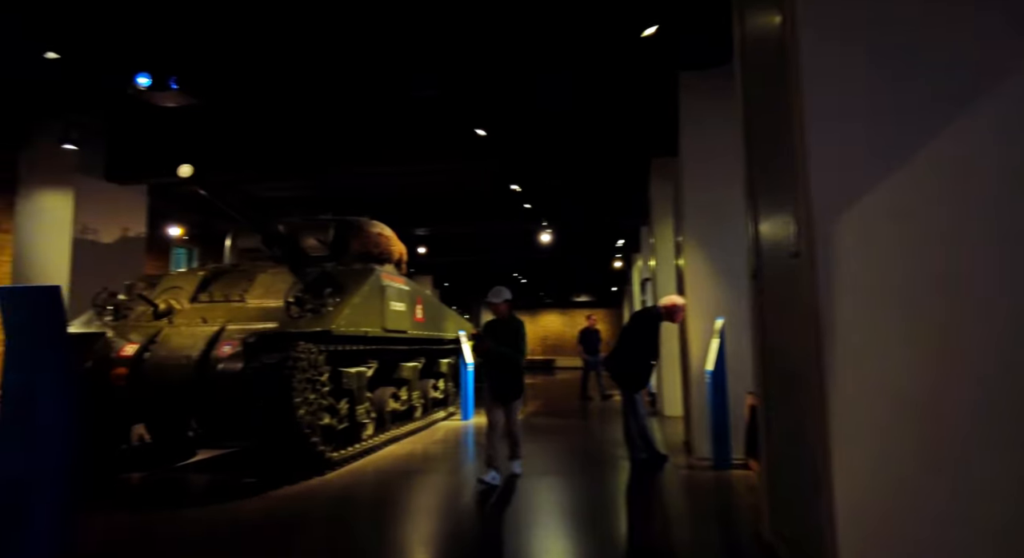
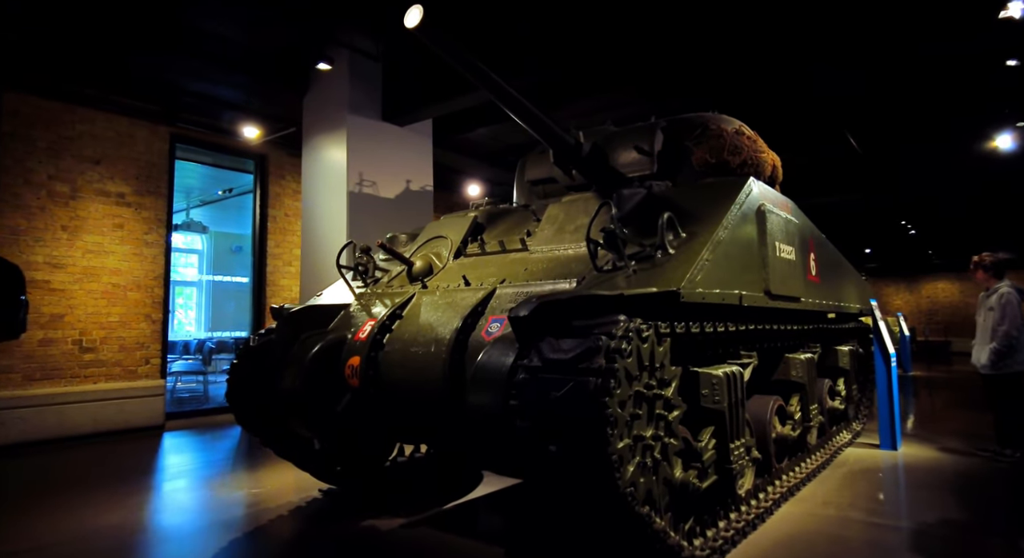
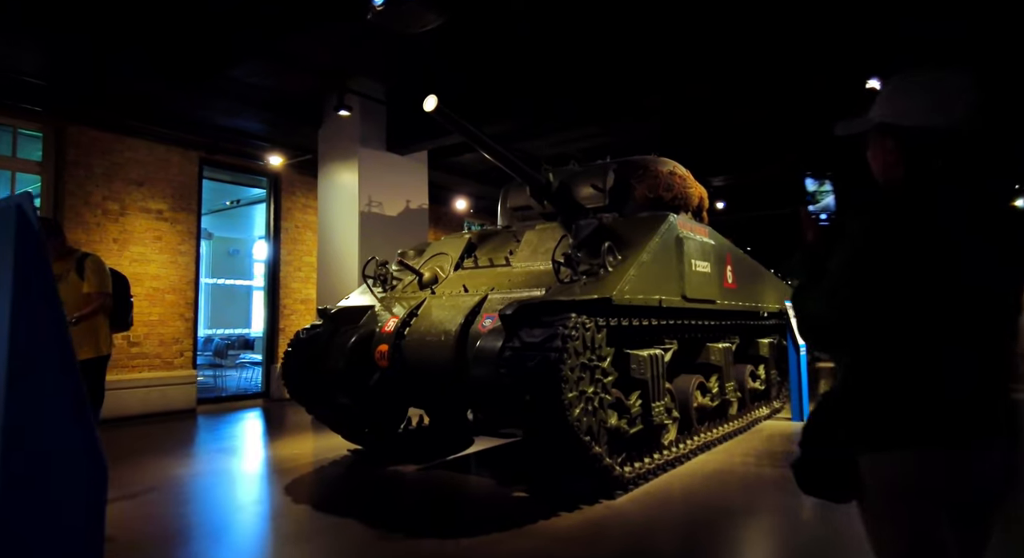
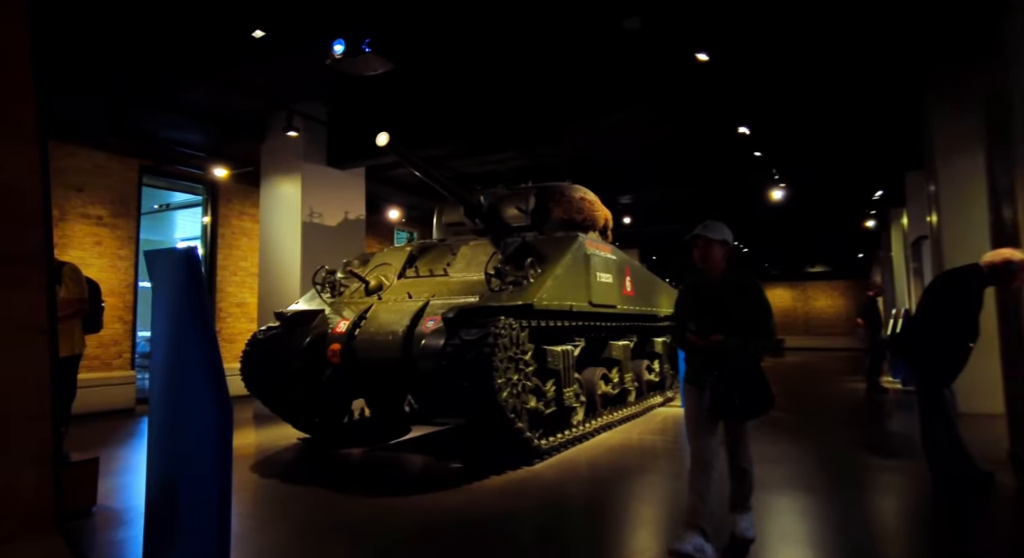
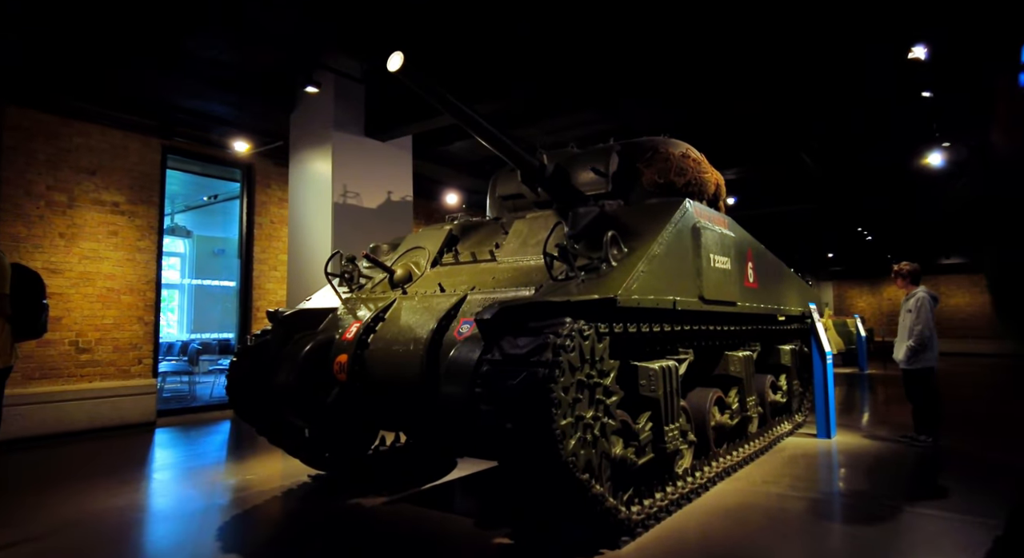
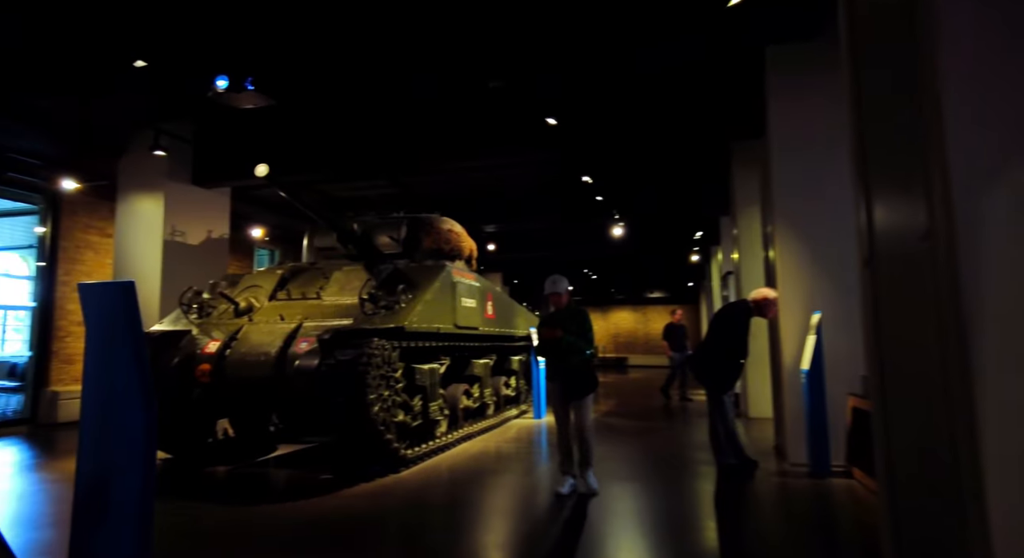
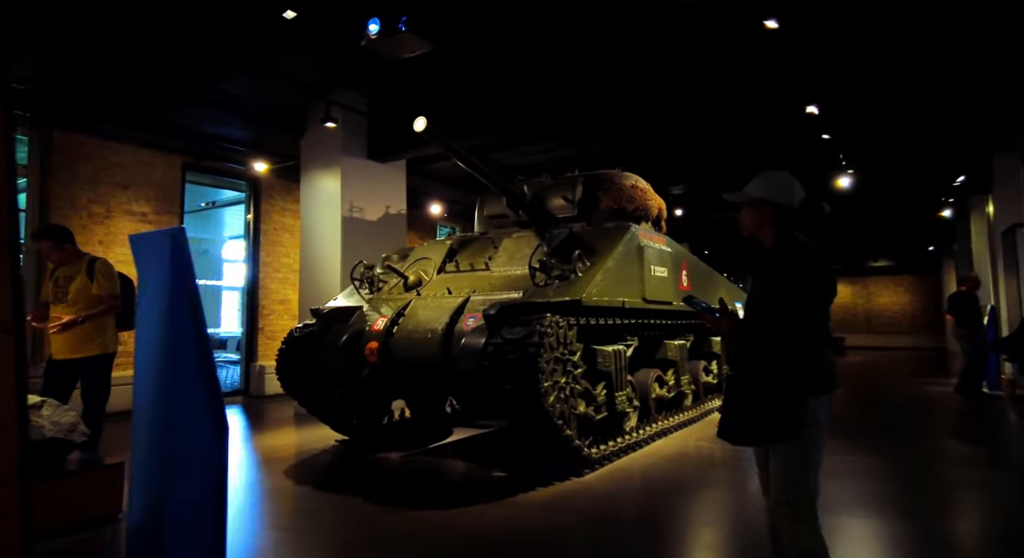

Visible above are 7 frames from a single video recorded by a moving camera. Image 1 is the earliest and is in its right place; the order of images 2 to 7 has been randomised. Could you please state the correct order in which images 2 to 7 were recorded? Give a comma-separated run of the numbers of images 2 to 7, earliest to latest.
6, 4, 7, 3, 5, 2
